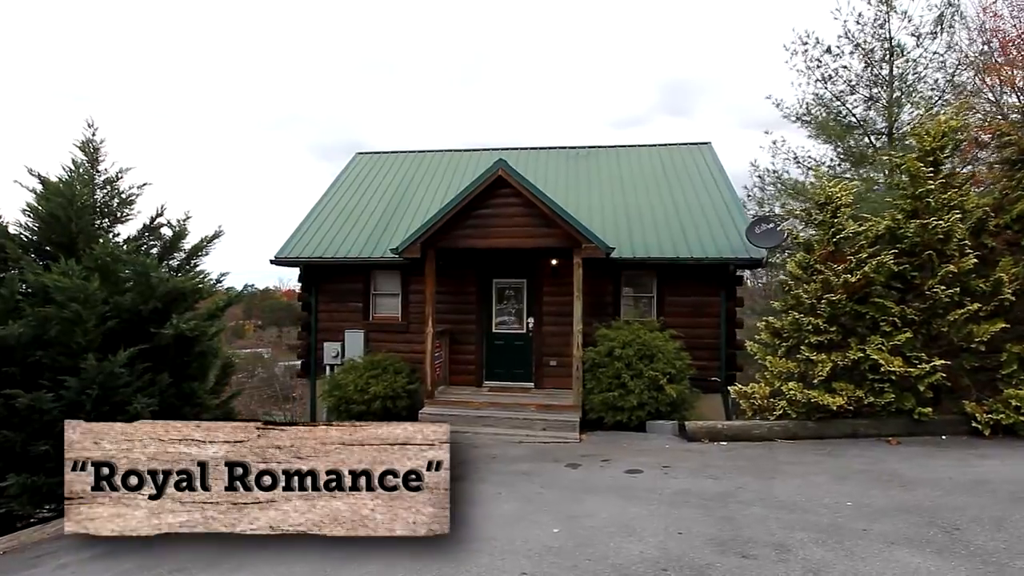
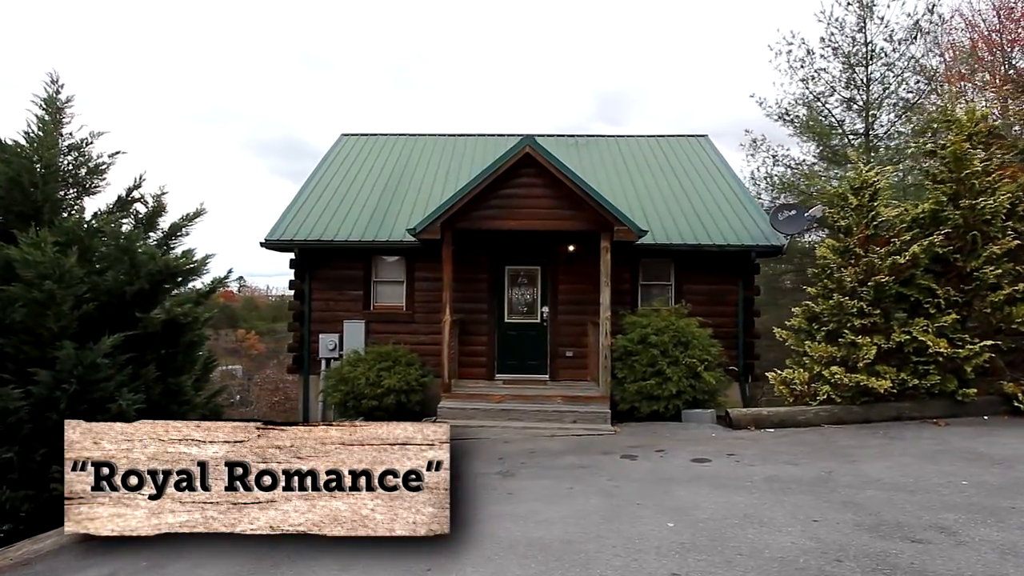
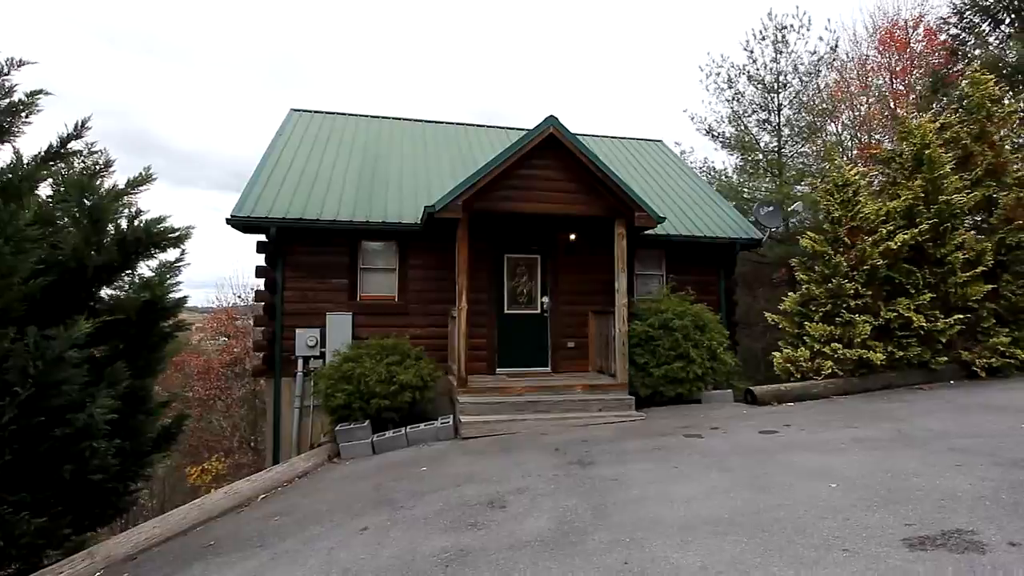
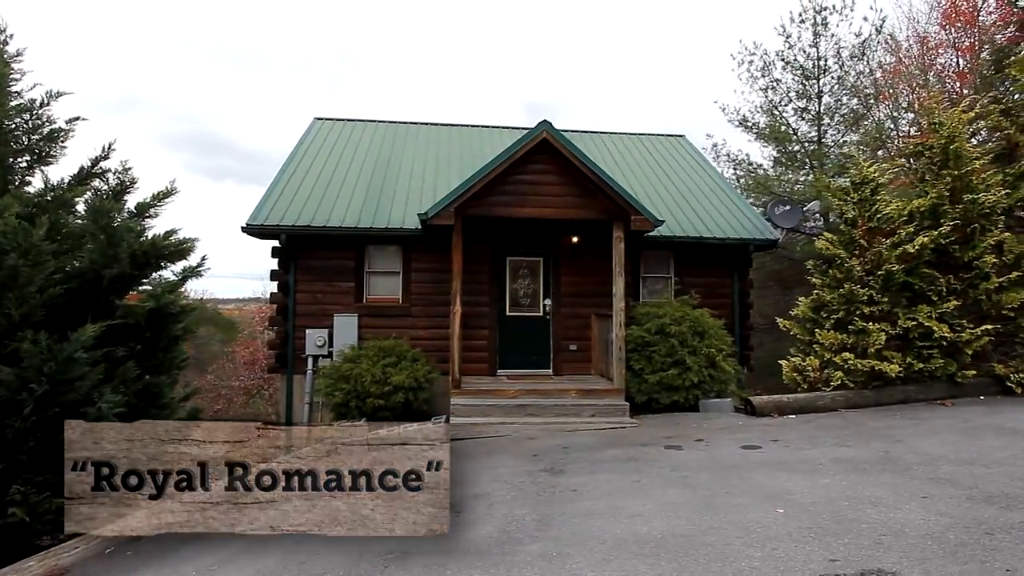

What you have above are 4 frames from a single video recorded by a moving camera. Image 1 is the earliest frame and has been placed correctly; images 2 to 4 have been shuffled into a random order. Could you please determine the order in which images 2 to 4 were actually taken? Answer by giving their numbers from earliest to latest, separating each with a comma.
2, 4, 3
